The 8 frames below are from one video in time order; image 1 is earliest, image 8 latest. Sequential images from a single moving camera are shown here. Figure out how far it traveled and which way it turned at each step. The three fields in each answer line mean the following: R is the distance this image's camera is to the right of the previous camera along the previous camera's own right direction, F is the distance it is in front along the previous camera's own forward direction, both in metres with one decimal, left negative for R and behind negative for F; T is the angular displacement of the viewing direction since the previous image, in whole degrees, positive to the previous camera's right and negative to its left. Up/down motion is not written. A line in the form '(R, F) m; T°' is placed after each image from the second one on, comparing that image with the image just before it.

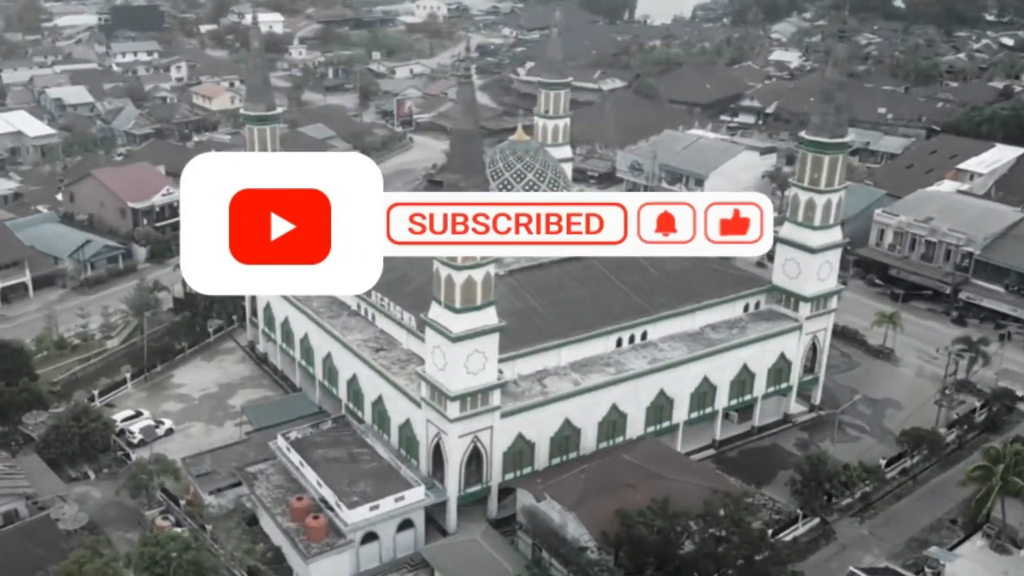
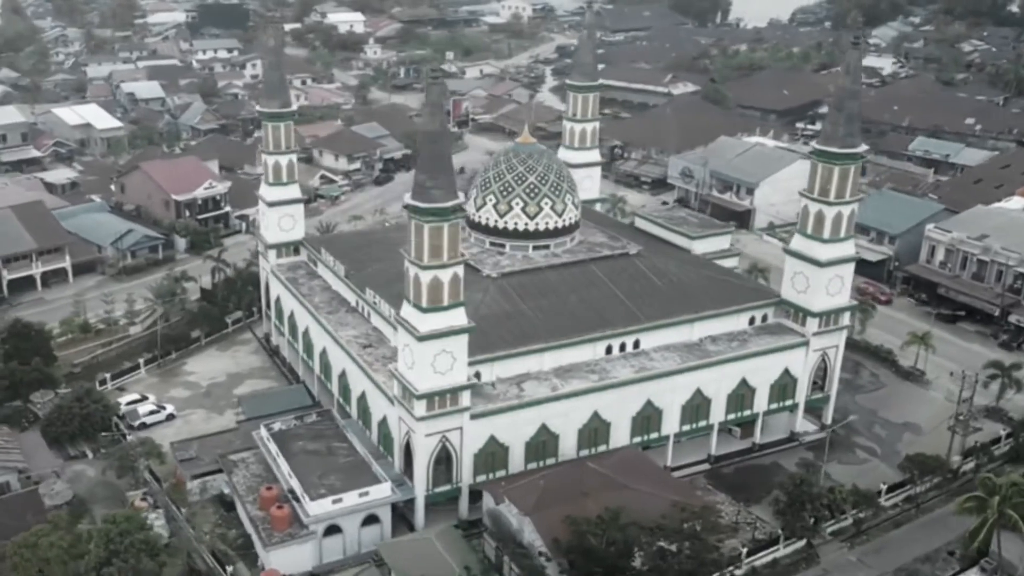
(+2.9, +0.1) m; -5°
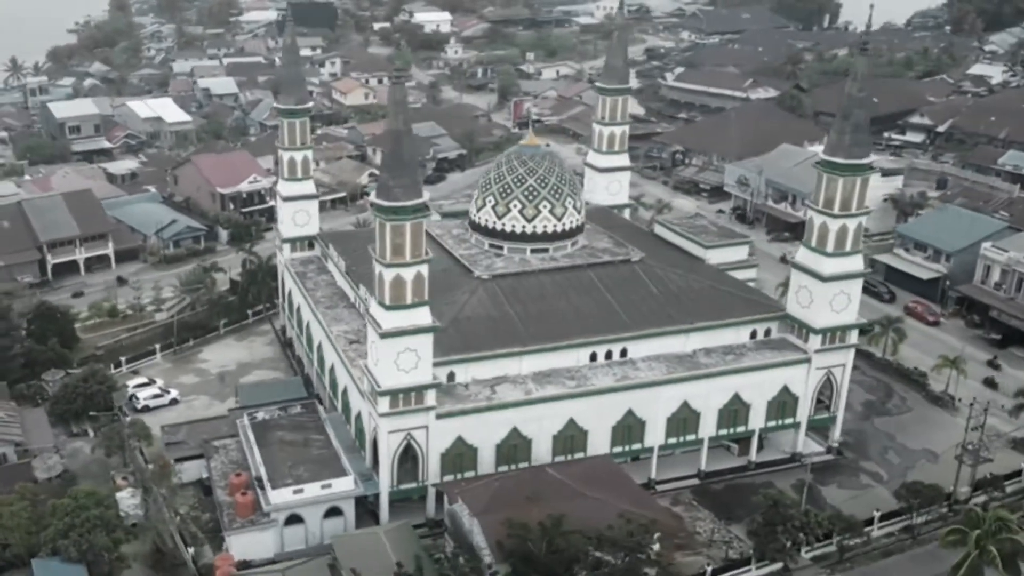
(+3.3, +0.2) m; -6°
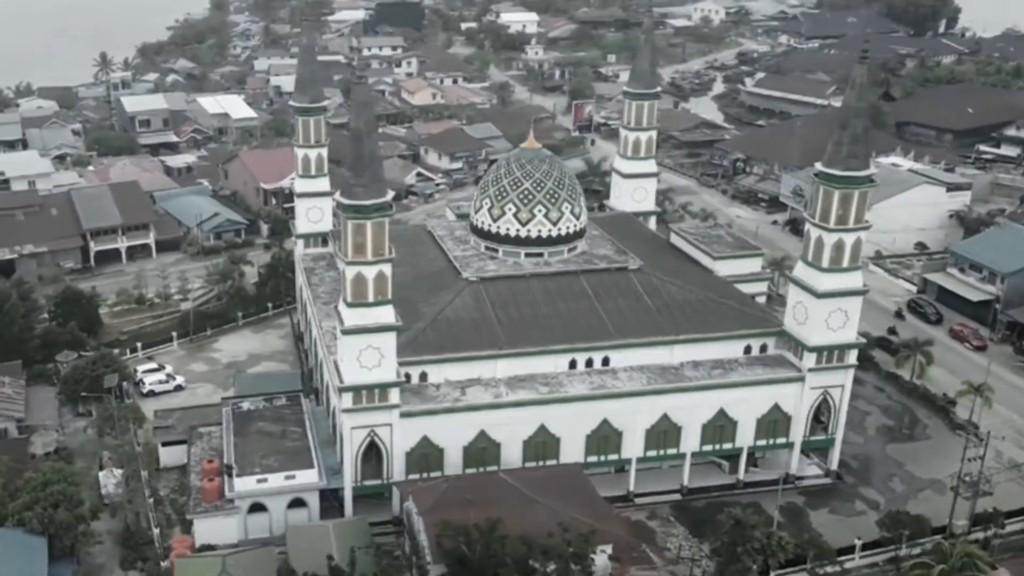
(+3.4, +0.2) m; -6°
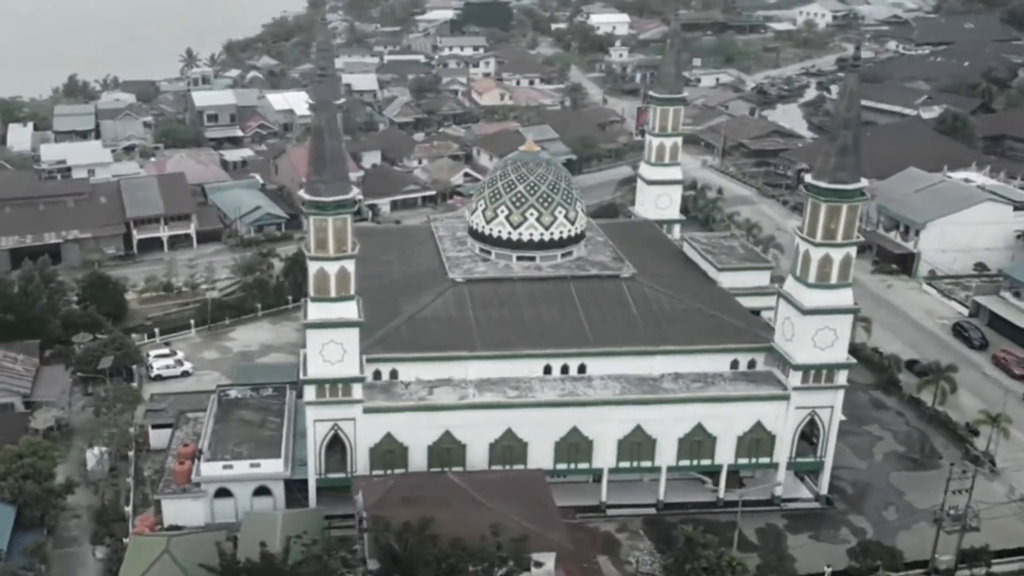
(+3.6, +0.2) m; -6°
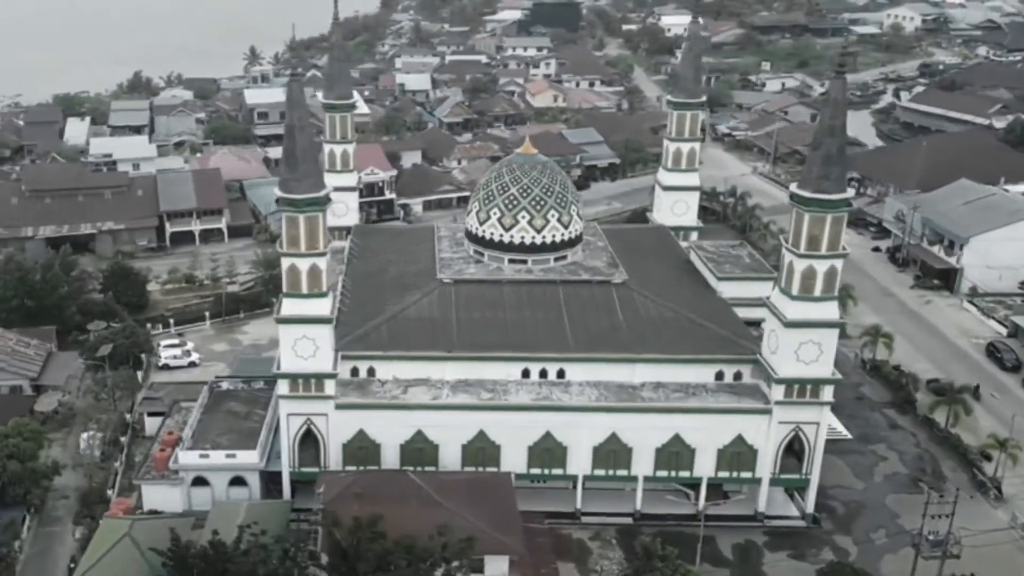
(+2.9, +0.1) m; -5°
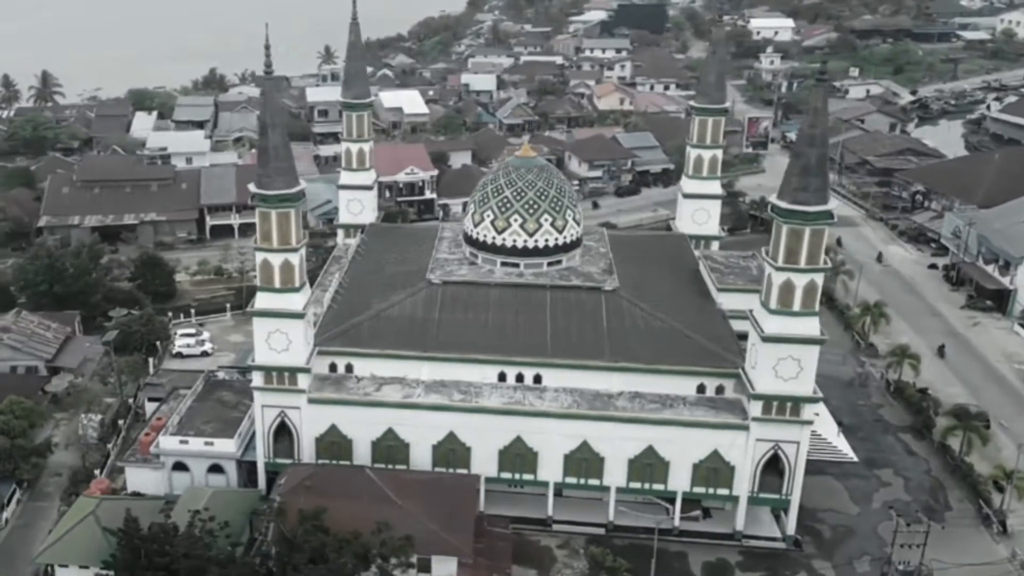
(+3.4, +0.2) m; -6°
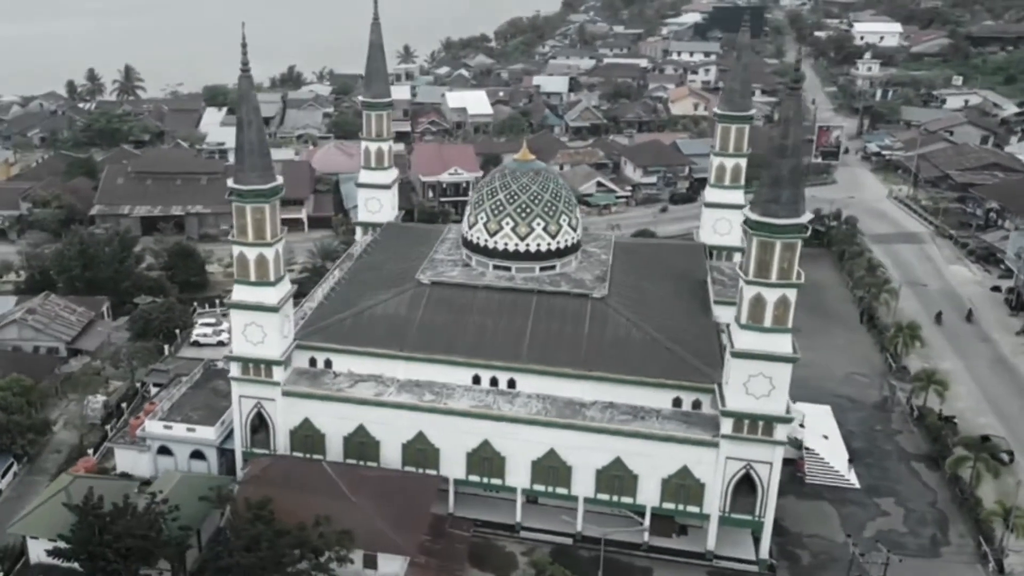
(+3.7, +0.4) m; -7°
